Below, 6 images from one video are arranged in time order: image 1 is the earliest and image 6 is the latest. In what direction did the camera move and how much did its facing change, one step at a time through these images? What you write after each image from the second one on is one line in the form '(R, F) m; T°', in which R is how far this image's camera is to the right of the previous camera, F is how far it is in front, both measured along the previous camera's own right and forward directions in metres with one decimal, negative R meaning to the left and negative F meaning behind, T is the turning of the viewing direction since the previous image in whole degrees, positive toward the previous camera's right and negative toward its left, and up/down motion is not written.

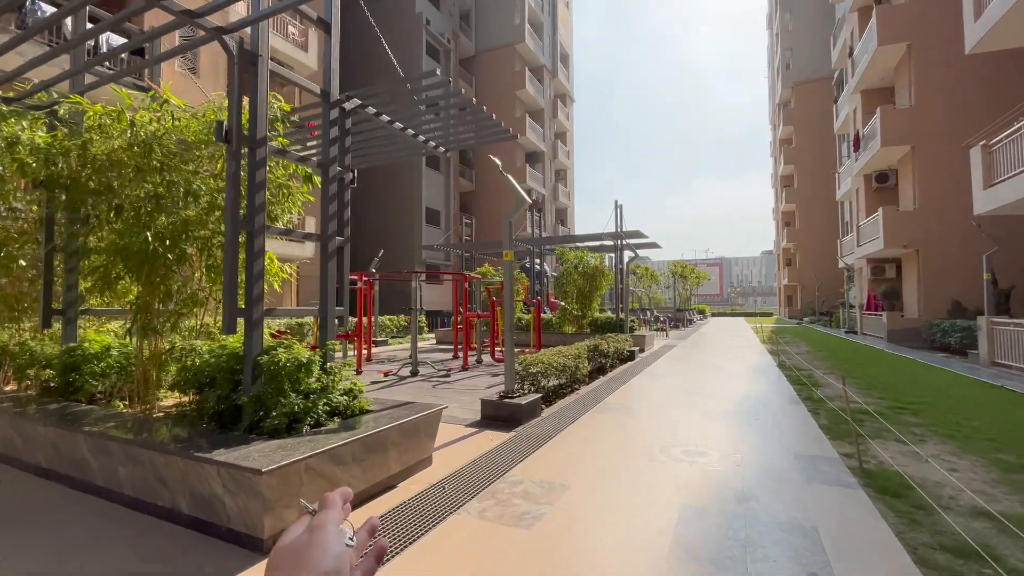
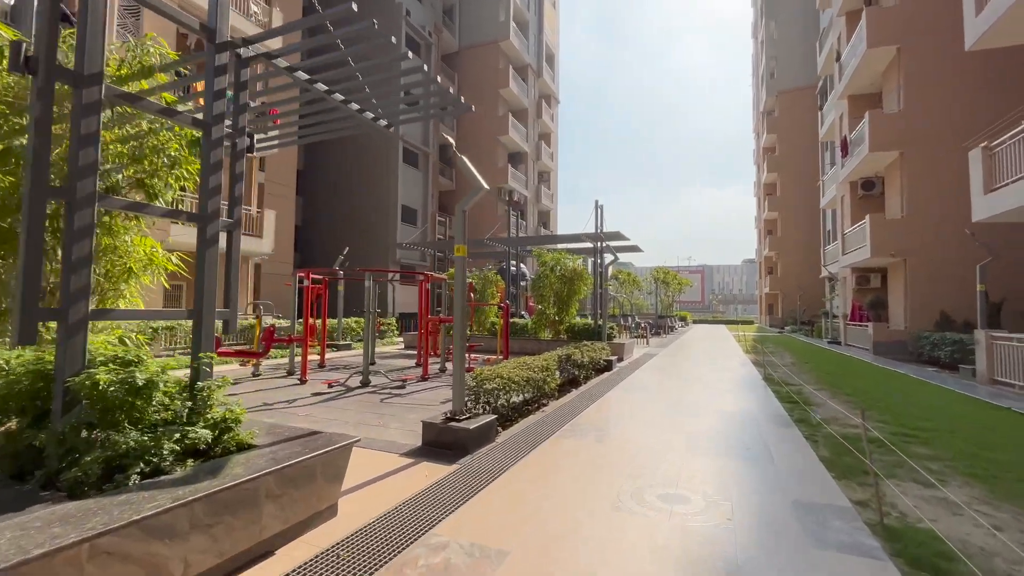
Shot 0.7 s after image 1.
(+0.3, +0.9) m; +2°
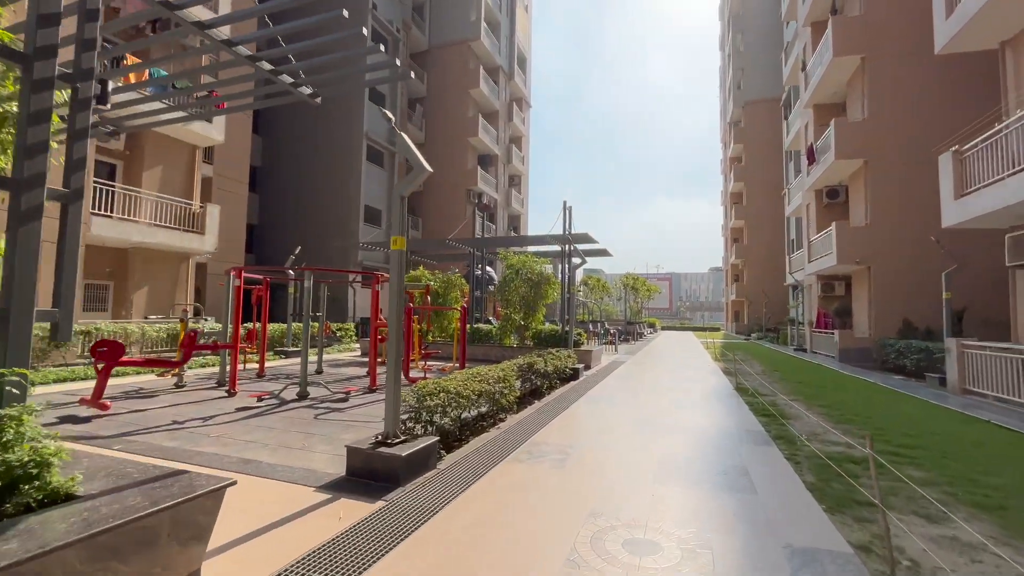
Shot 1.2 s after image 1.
(+0.2, +0.7) m; +4°
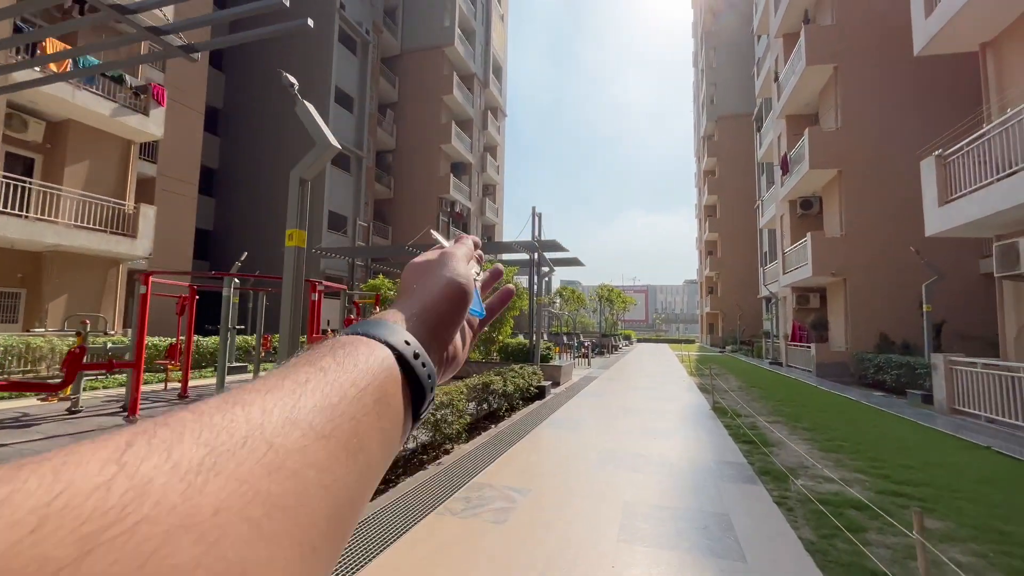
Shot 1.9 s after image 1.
(+0.4, +0.8) m; +3°
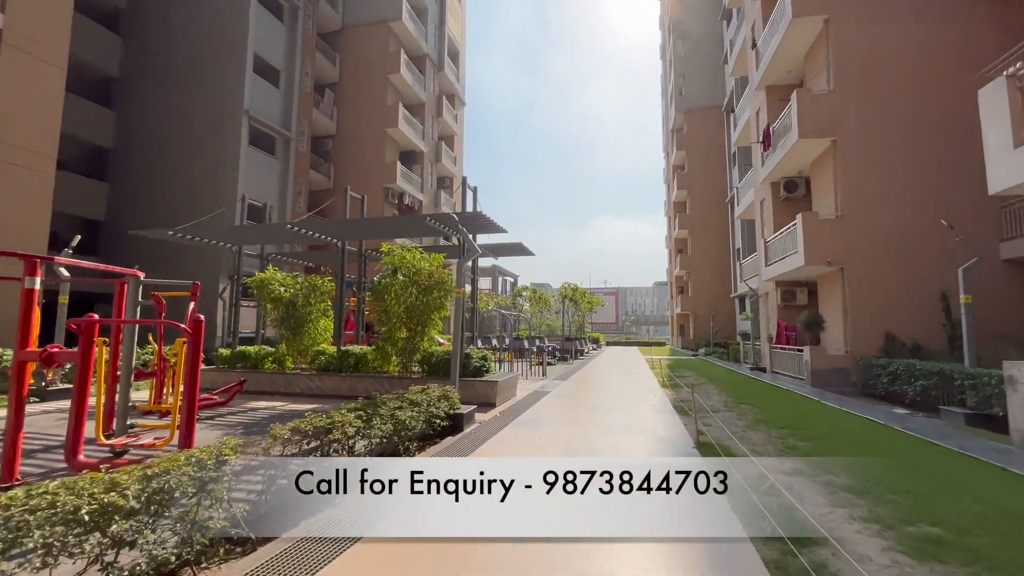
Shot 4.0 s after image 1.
(+1.0, +2.7) m; +3°
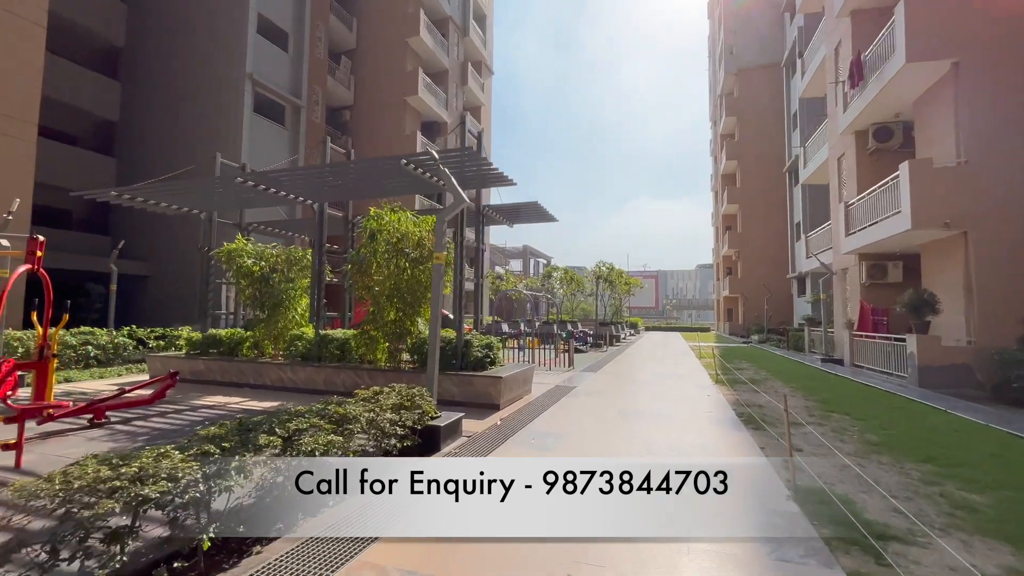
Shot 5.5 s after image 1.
(+0.4, +2.1) m; -5°
